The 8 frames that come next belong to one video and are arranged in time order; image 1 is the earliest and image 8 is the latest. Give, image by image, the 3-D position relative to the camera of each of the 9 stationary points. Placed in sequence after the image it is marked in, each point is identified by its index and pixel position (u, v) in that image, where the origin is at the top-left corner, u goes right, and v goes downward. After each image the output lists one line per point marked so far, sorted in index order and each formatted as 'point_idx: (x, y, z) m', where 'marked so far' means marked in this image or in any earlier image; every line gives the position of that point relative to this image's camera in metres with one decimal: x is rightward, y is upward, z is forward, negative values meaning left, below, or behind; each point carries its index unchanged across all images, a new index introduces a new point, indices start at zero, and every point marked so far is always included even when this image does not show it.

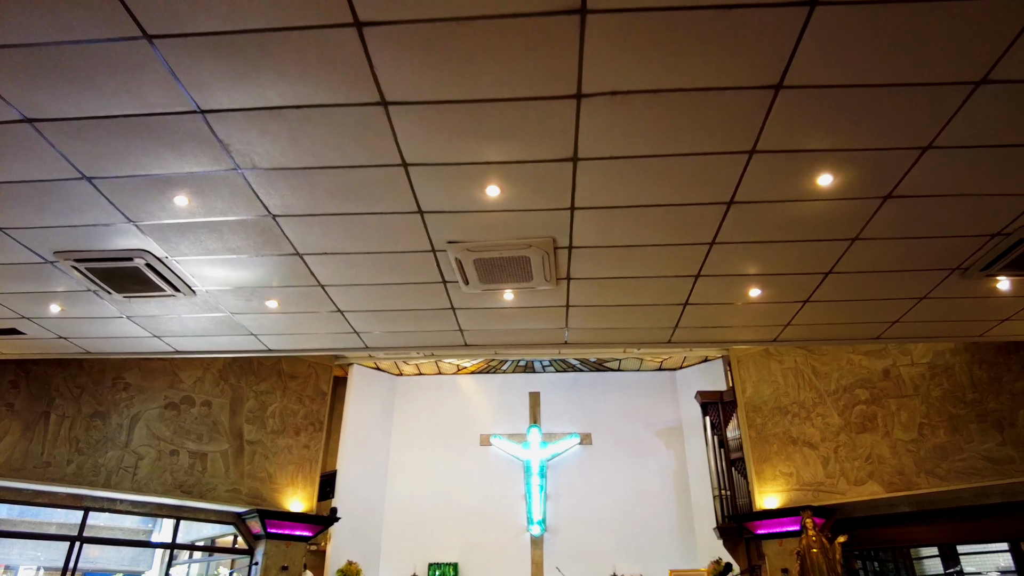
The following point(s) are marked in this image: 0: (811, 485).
0: (+3.4, -2.3, +7.6) m
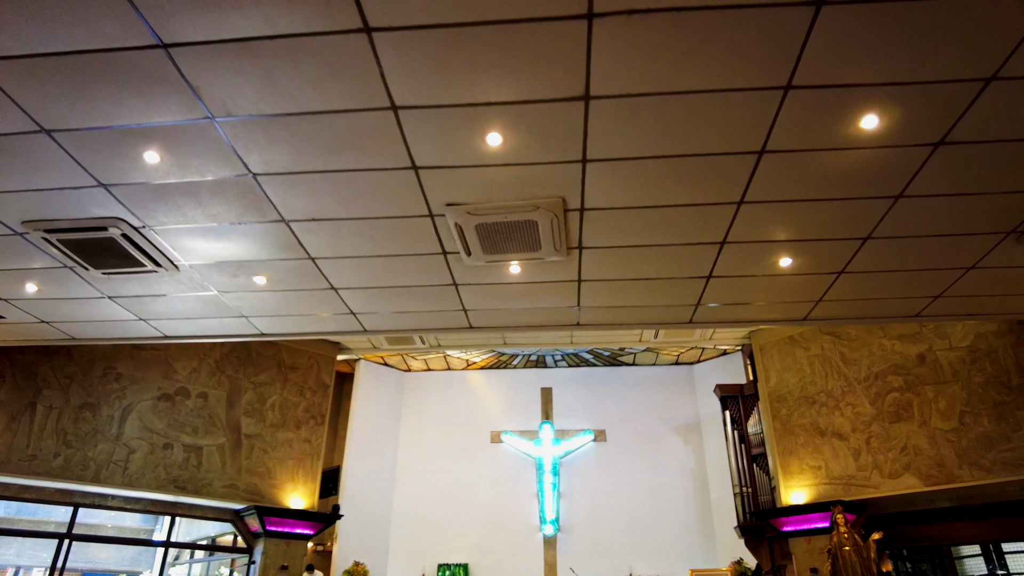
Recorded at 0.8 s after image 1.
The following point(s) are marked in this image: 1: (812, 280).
0: (+3.6, -2.1, +7.1) m
1: (+2.2, +0.1, +4.8) m
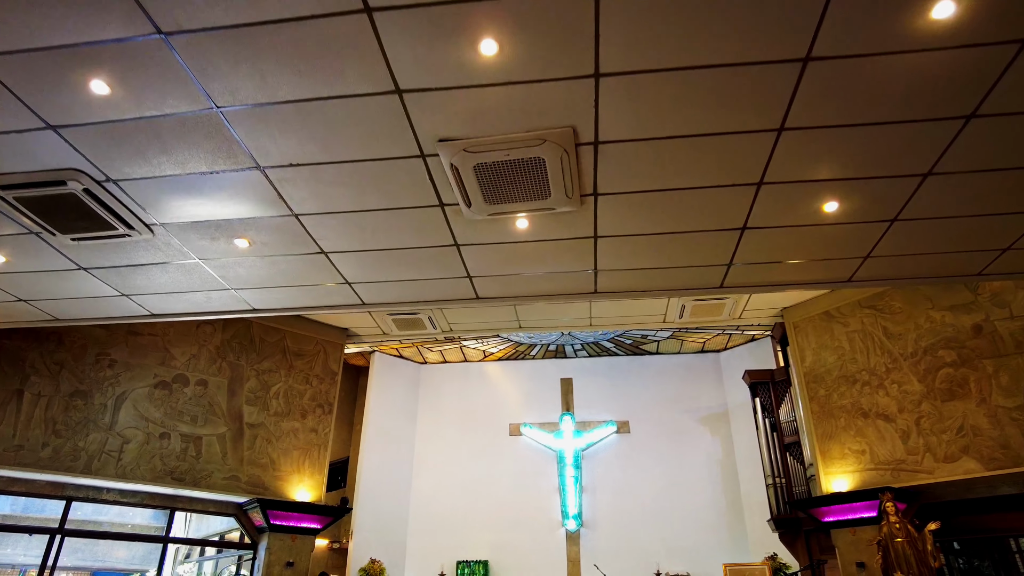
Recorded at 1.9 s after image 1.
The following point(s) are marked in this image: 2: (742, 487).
0: (+3.7, -1.7, +6.5) m
1: (+2.3, +0.4, +4.3) m
2: (+4.1, -3.6, +11.8) m
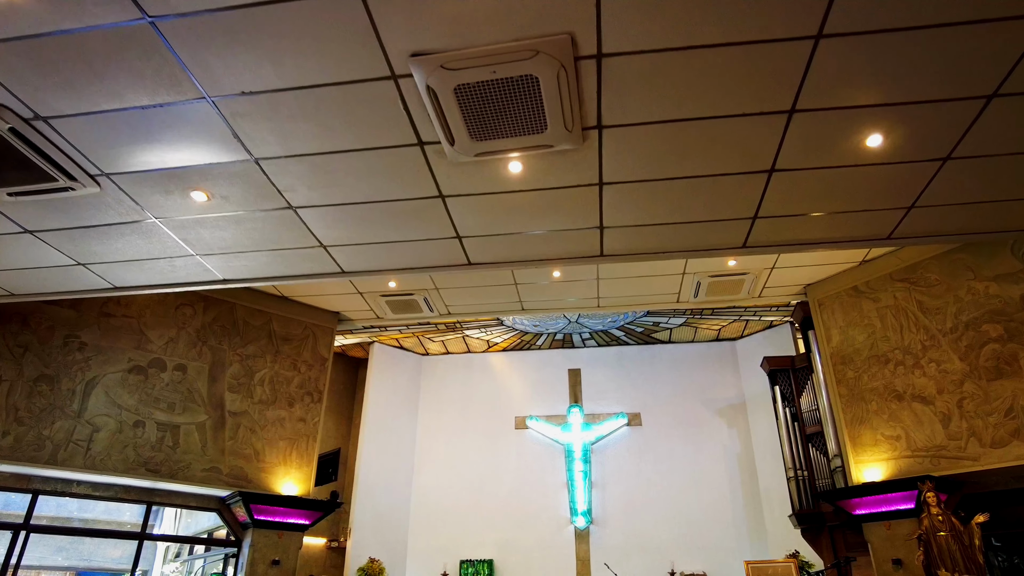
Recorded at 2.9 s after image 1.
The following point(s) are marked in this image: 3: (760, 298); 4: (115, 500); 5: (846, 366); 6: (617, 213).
0: (+3.7, -1.5, +5.9) m
1: (+2.2, +0.6, +3.7) m
2: (+4.2, -3.3, +11.1) m
3: (+2.9, -0.1, +7.8) m
4: (-4.1, -2.2, +6.8) m
5: (+3.5, -0.8, +6.8) m
6: (+0.7, +0.5, +4.1) m
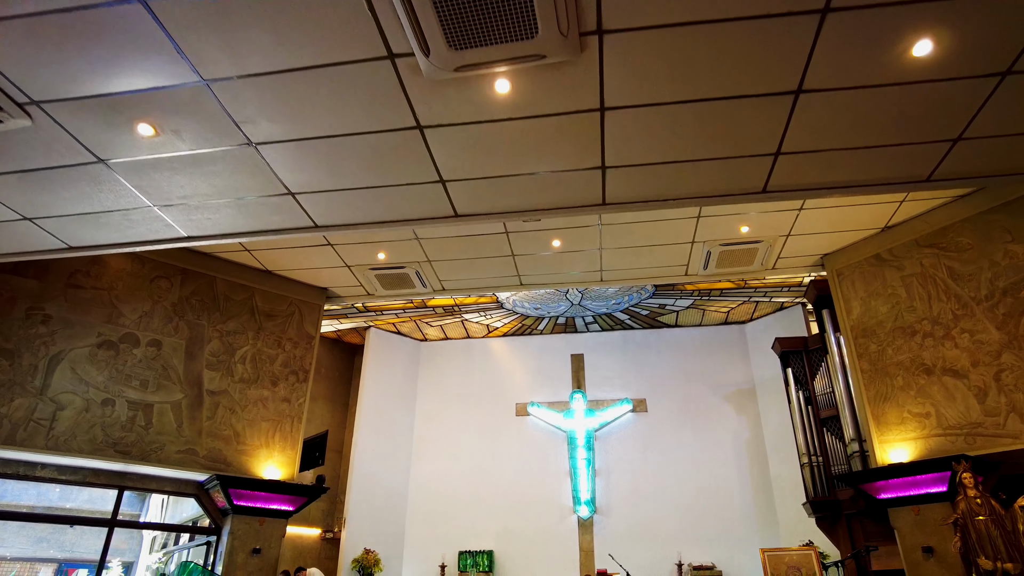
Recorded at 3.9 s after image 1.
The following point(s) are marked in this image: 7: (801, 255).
0: (+3.7, -1.2, +5.4) m
1: (+2.2, +0.9, +3.2) m
2: (+4.2, -2.9, +10.7) m
3: (+2.9, +0.2, +7.3) m
4: (-4.2, -1.9, +6.4) m
5: (+3.4, -0.5, +6.3) m
6: (+0.6, +0.8, +3.6) m
7: (+3.1, +0.3, +7.0) m
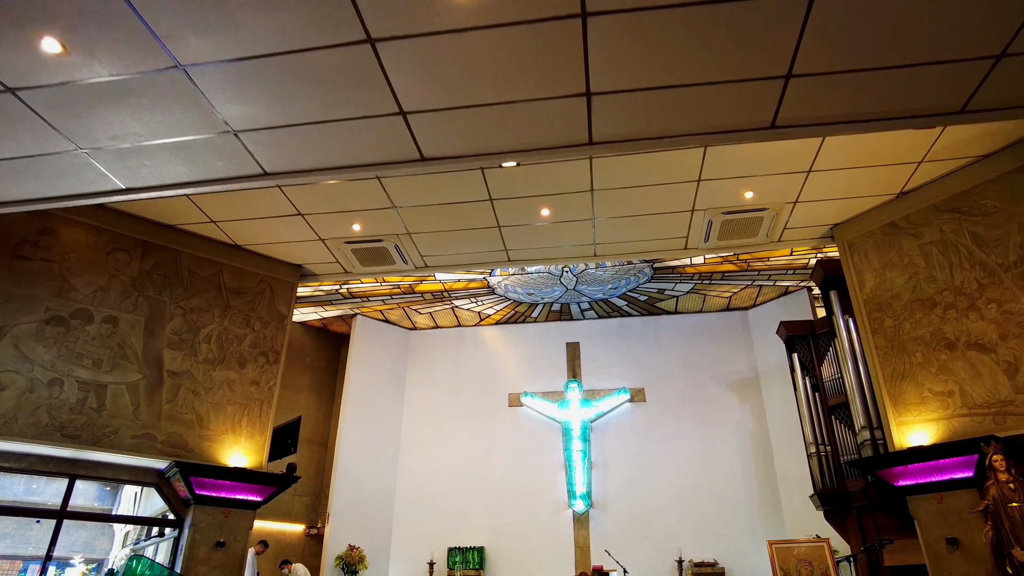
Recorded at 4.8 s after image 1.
0: (+3.5, -0.9, +4.9) m
1: (+2.0, +1.2, +2.7) m
2: (+4.1, -2.7, +10.2) m
3: (+2.7, +0.5, +6.8) m
4: (-4.3, -1.6, +5.9) m
5: (+3.3, -0.2, +5.8) m
6: (+0.5, +1.0, +3.1) m
7: (+2.9, +0.6, +6.5) m
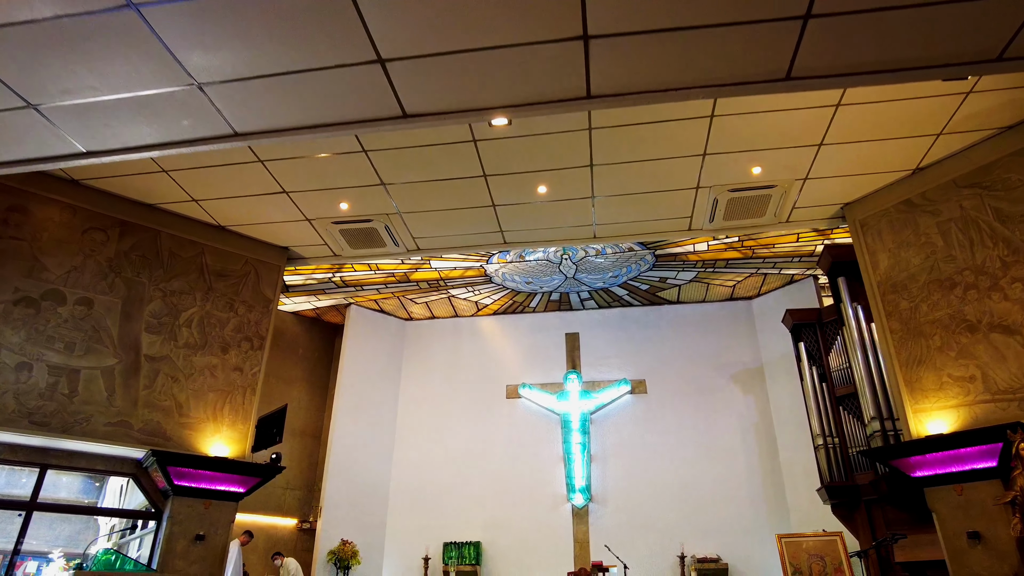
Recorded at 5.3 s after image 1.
0: (+3.5, -0.7, +4.6) m
1: (+2.0, +1.3, +2.4) m
2: (+4.1, -2.5, +9.9) m
3: (+2.7, +0.6, +6.5) m
4: (-4.3, -1.5, +5.6) m
5: (+3.2, -0.1, +5.5) m
6: (+0.4, +1.2, +2.8) m
7: (+2.9, +0.8, +6.1) m
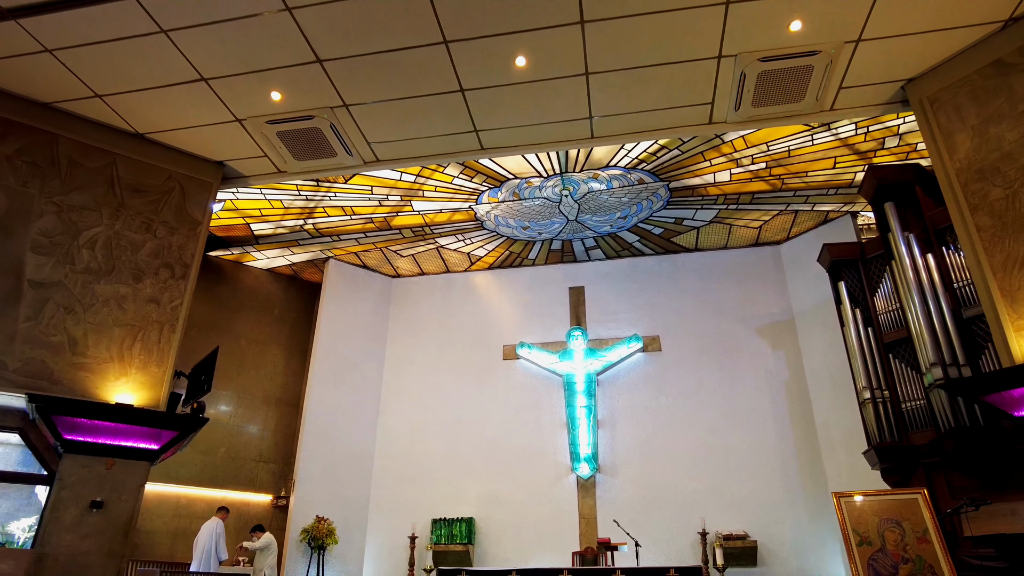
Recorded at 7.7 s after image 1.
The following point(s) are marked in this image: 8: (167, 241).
0: (+3.3, 0.0, +3.3) m
1: (+1.7, +2.0, +1.1) m
2: (+4.0, -1.7, +8.6) m
3: (+2.5, +1.4, +5.1) m
4: (-4.5, -0.8, +4.5) m
5: (+3.0, +0.7, +4.2) m
6: (+0.1, +1.8, +1.5) m
7: (+2.7, +1.5, +4.8) m
8: (-2.8, +0.4, +5.4) m
